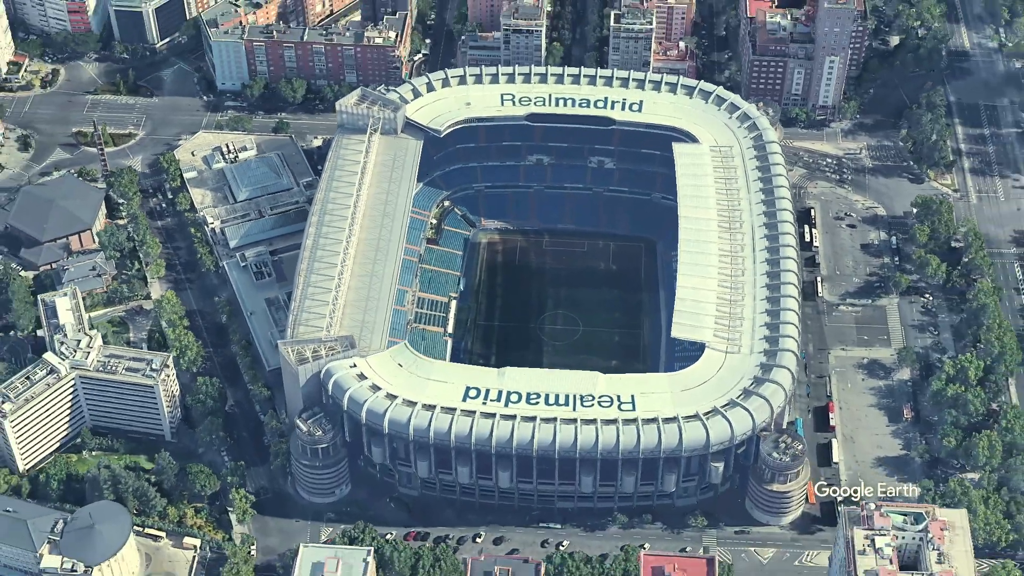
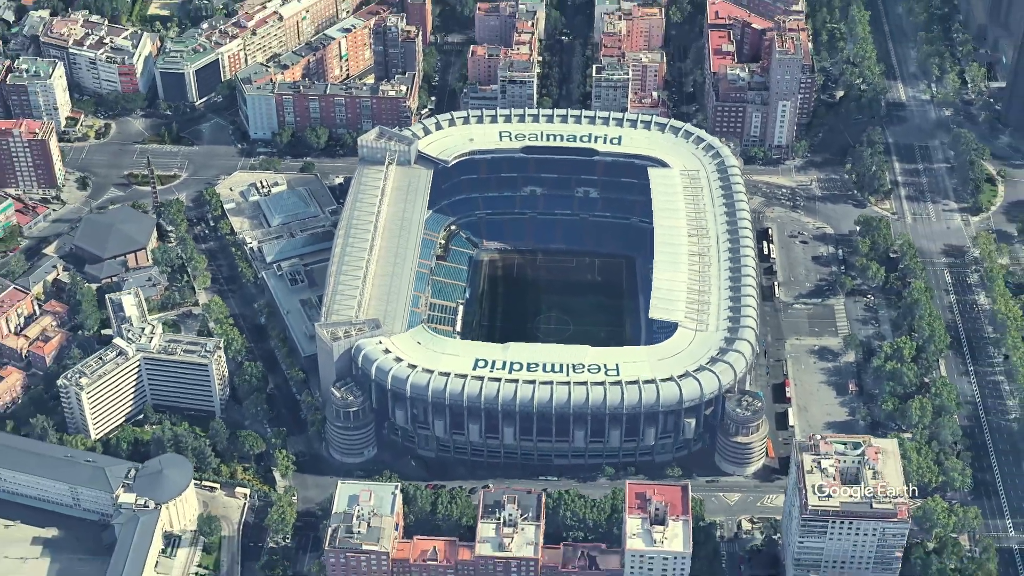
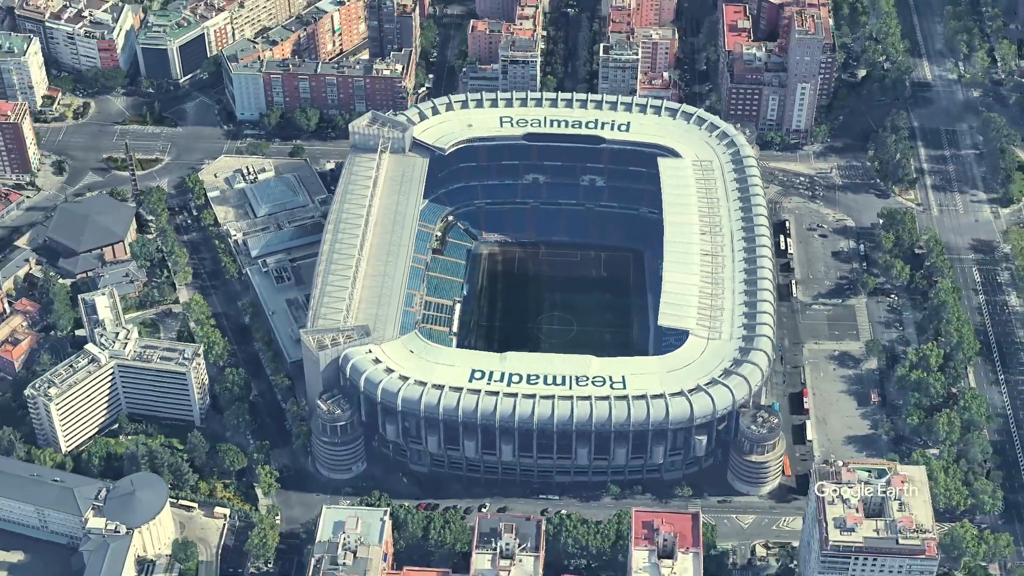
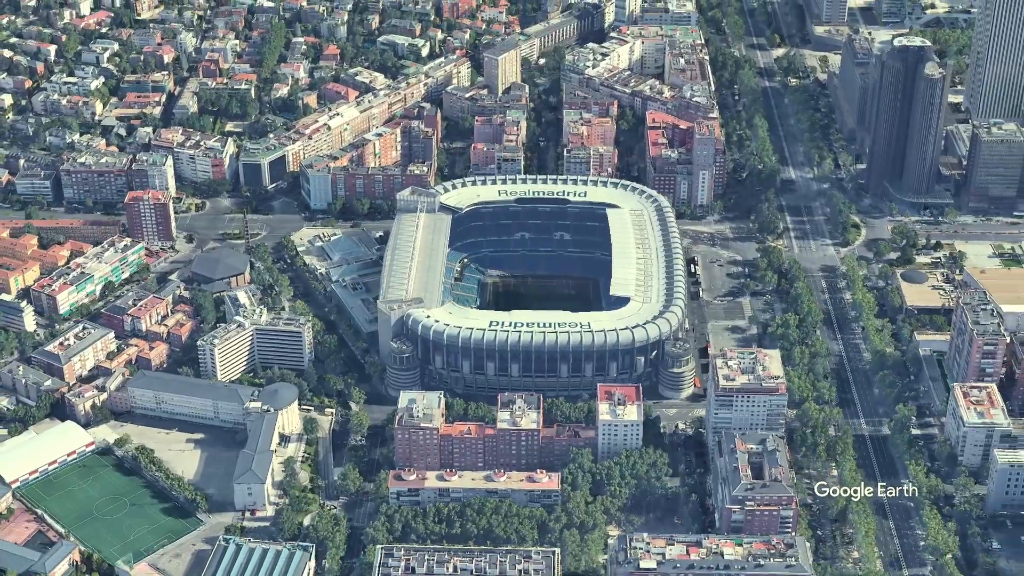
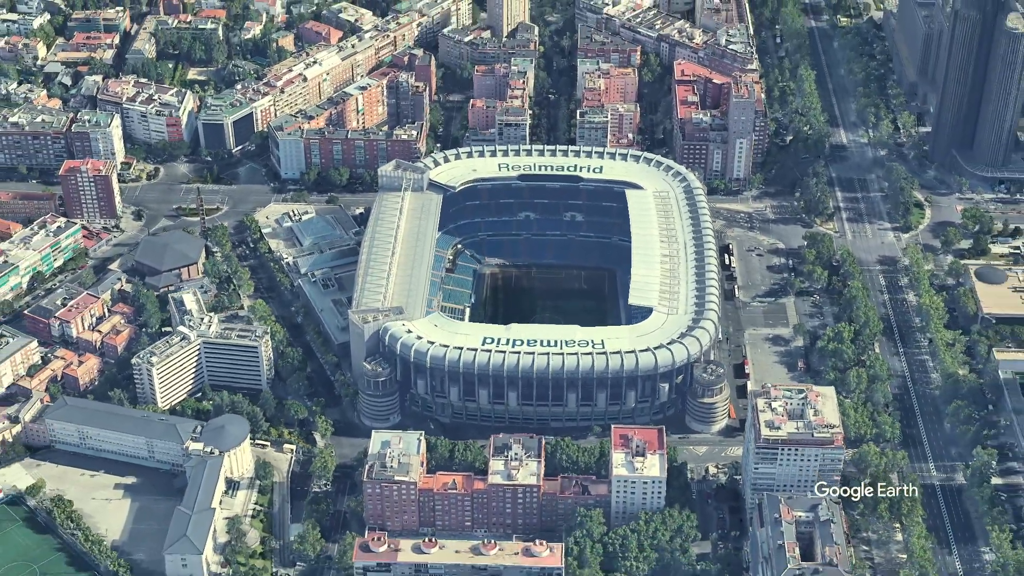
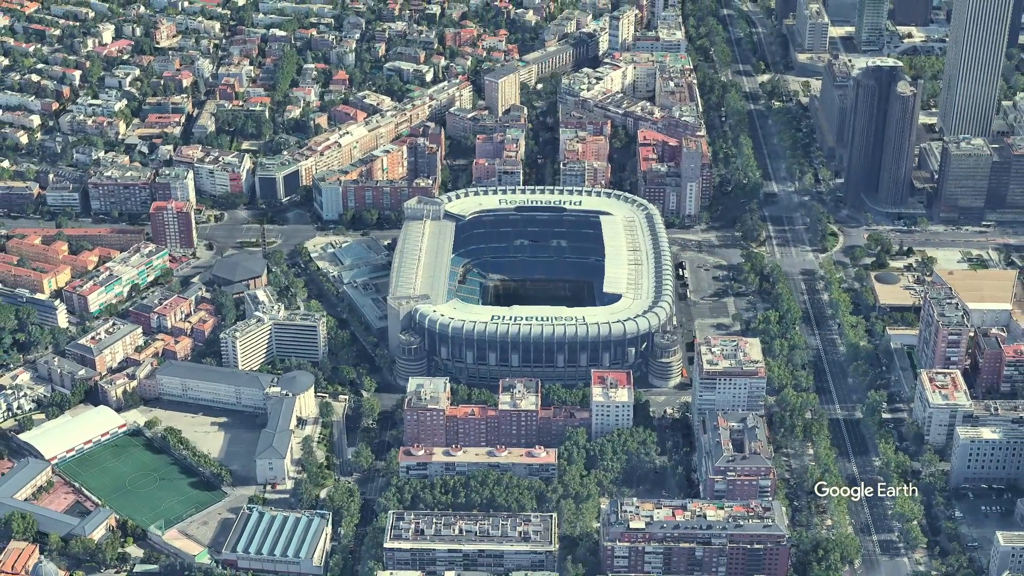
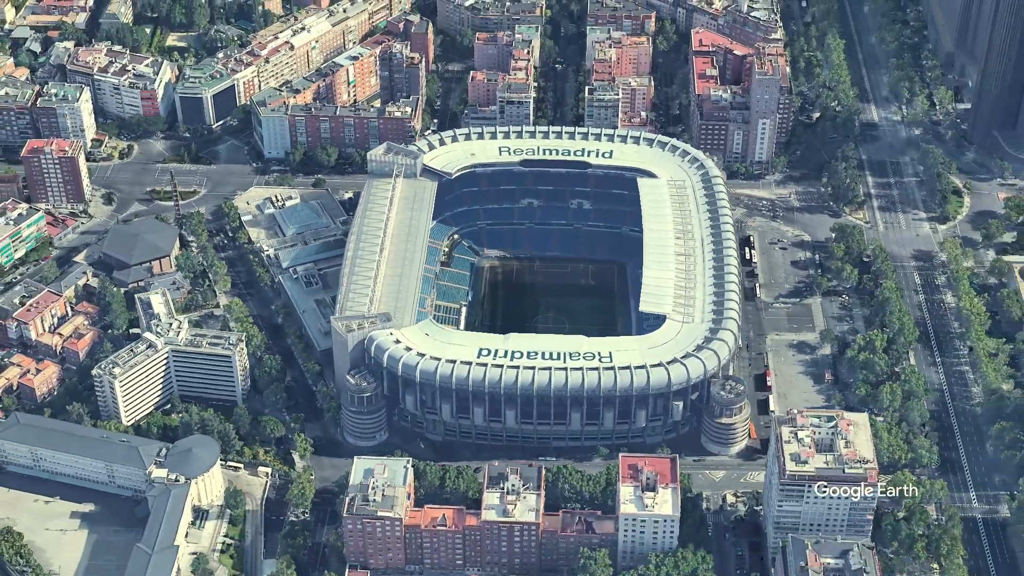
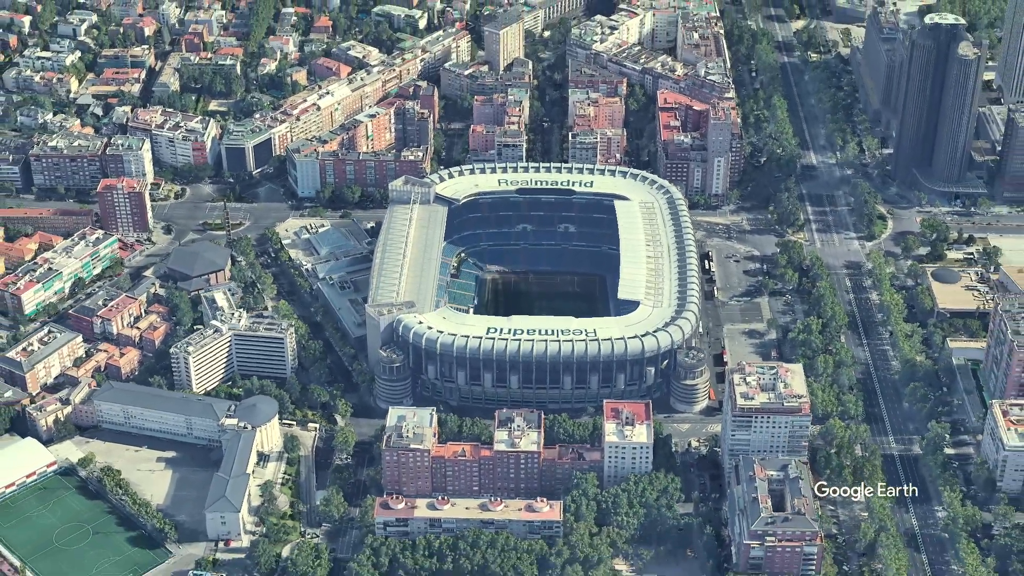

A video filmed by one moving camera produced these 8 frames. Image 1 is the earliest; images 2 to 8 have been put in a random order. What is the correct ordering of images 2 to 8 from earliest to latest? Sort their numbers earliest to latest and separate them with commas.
3, 2, 7, 5, 8, 4, 6
